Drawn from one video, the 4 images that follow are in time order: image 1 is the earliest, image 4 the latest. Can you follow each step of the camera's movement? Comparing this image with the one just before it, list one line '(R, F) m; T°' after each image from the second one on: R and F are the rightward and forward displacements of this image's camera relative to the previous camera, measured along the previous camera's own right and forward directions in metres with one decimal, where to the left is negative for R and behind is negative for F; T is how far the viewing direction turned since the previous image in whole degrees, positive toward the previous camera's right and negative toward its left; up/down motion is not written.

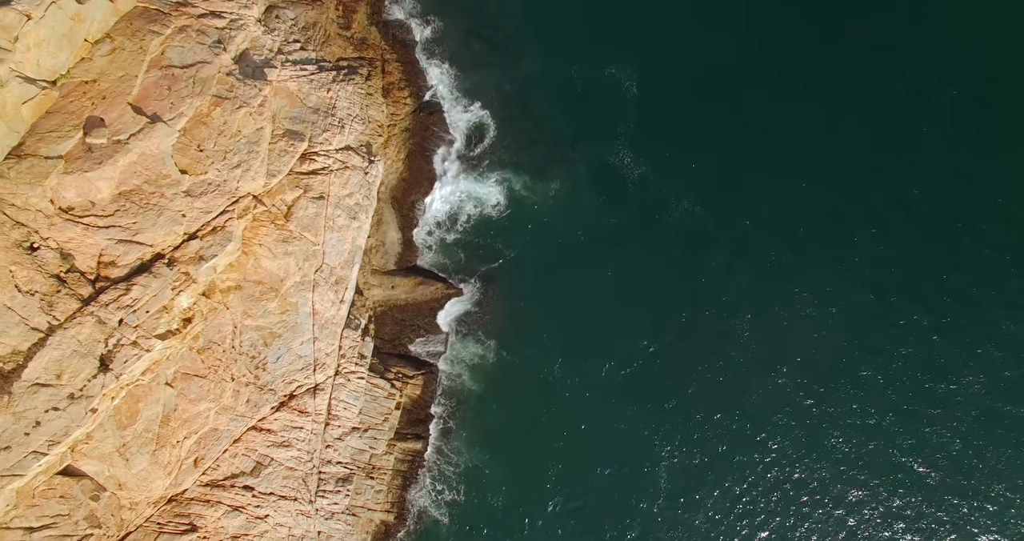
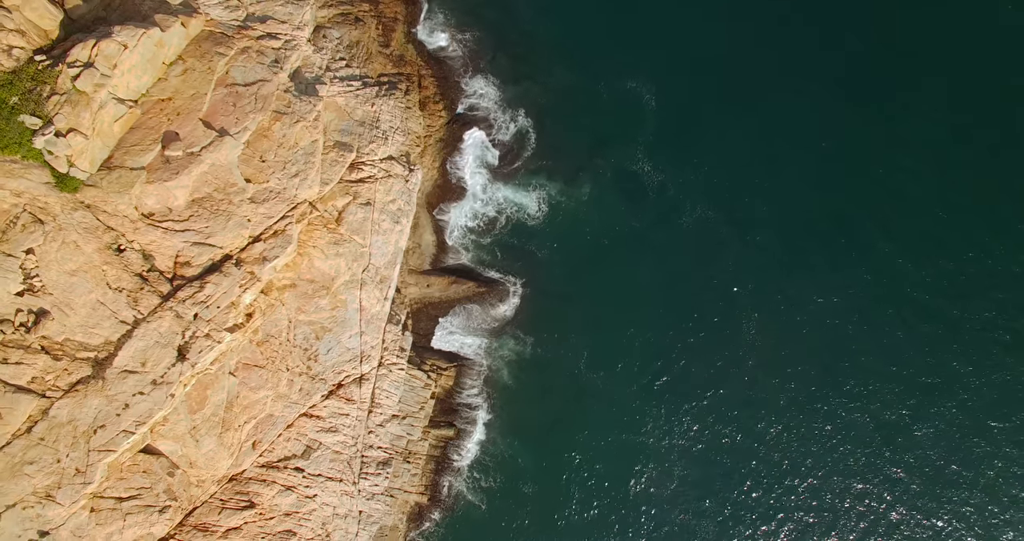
(-1.7, -3.4) m; 0°
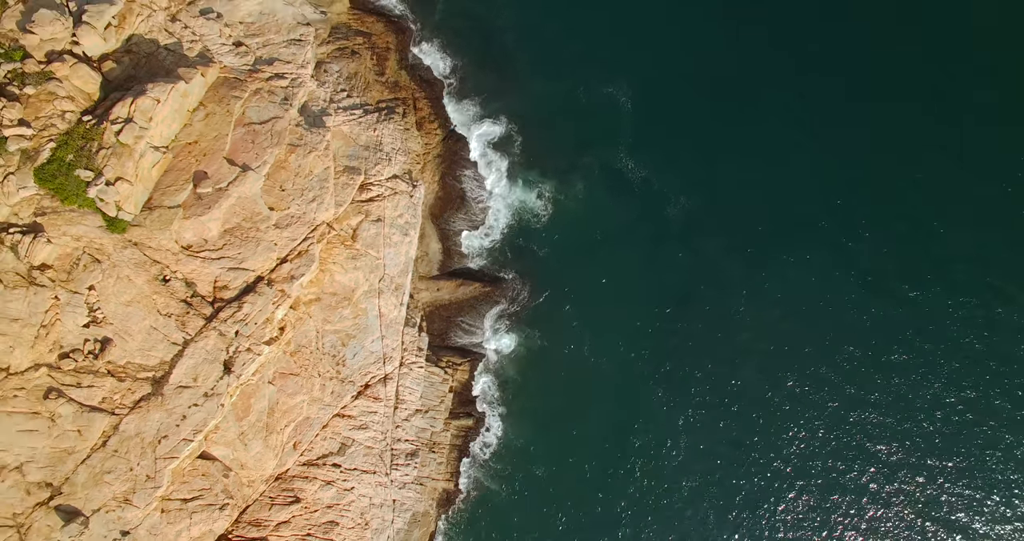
(-0.1, -4.2) m; 0°
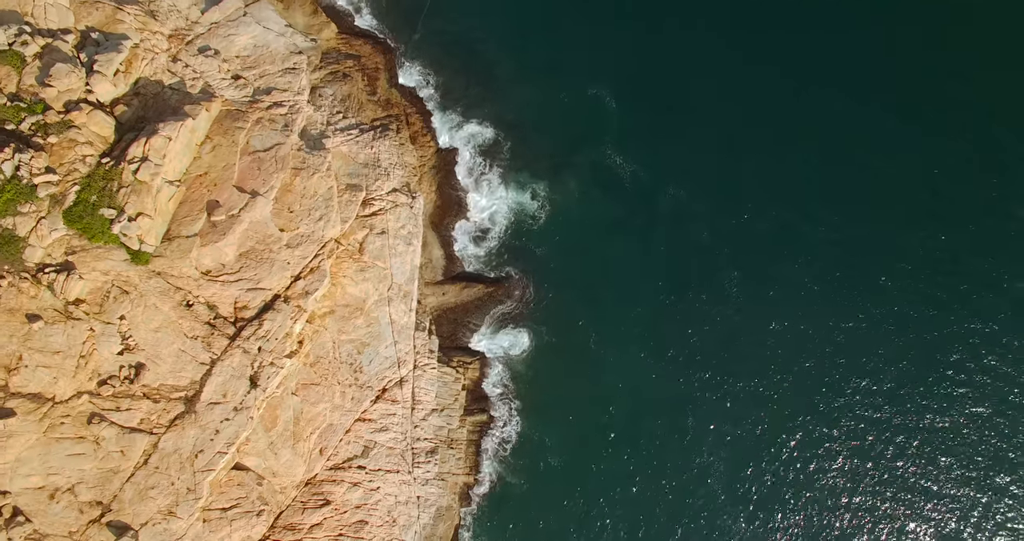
(+0.1, -2.4) m; 0°
